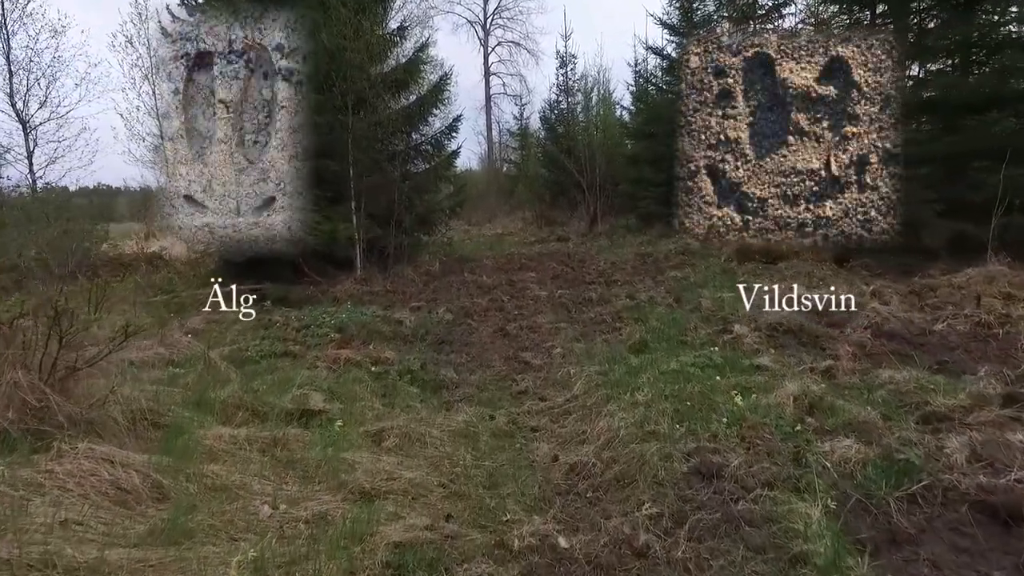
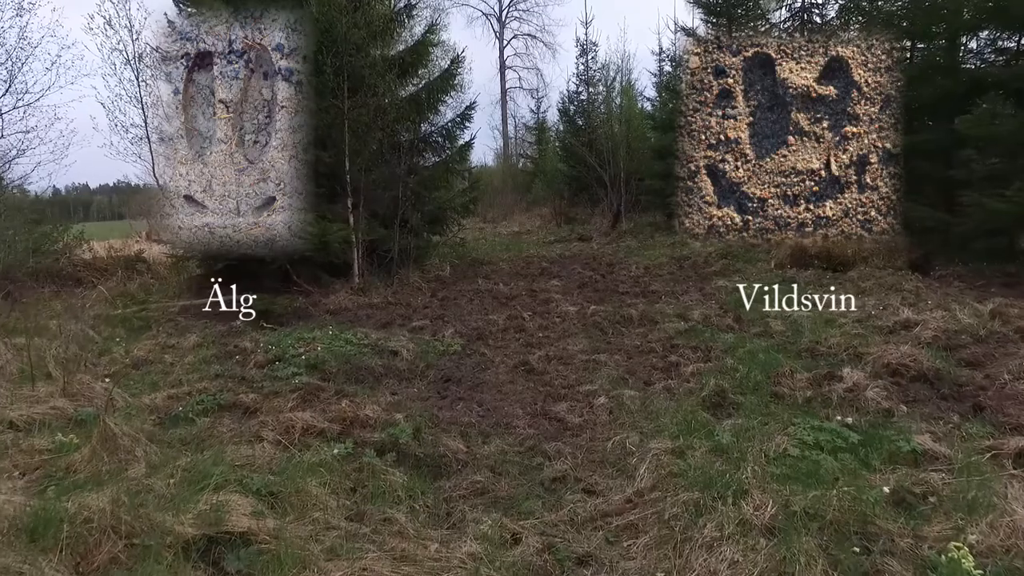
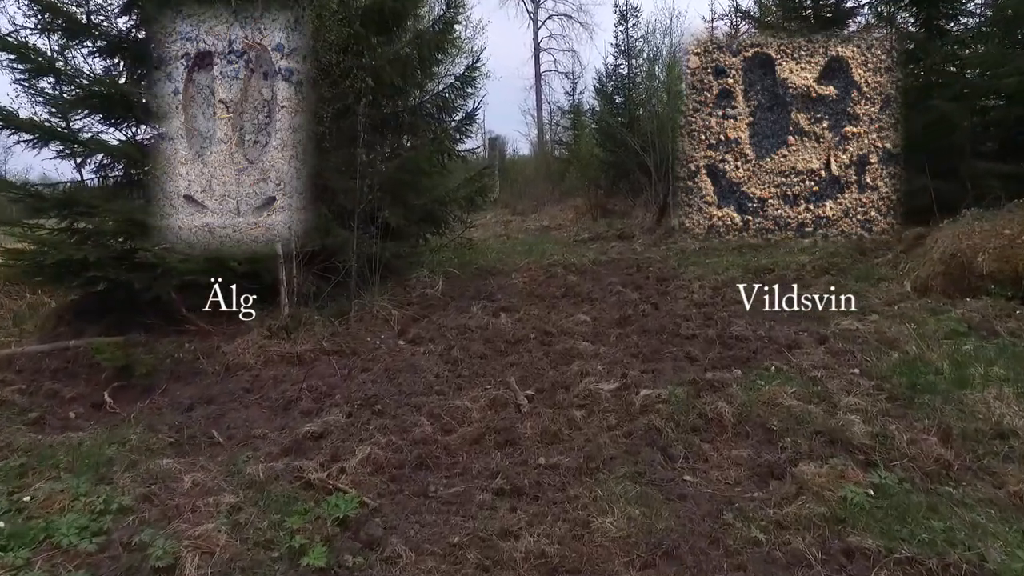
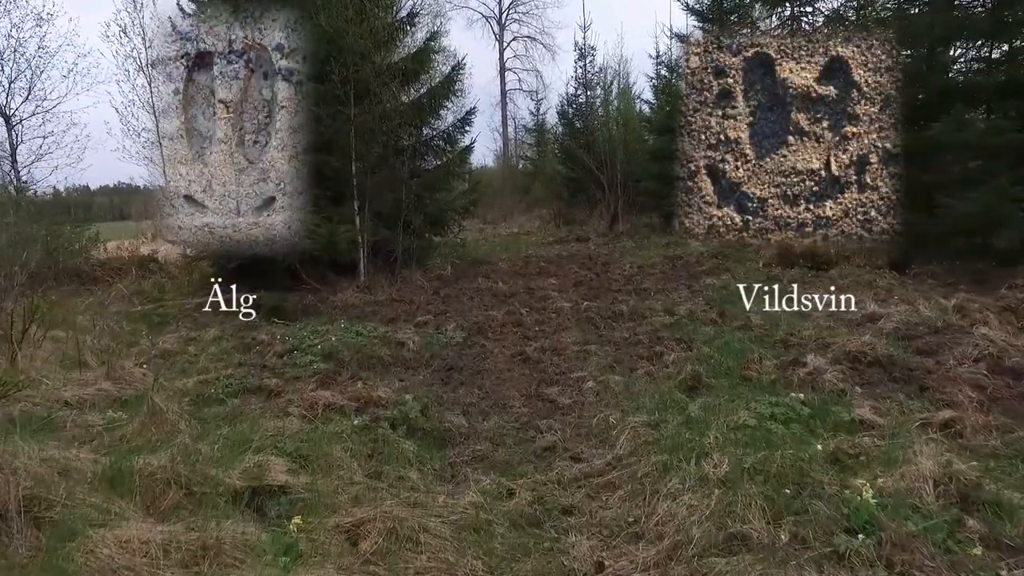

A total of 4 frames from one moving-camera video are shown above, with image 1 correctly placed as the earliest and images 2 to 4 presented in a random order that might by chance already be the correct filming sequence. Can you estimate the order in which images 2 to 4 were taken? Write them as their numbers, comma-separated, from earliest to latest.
4, 2, 3
